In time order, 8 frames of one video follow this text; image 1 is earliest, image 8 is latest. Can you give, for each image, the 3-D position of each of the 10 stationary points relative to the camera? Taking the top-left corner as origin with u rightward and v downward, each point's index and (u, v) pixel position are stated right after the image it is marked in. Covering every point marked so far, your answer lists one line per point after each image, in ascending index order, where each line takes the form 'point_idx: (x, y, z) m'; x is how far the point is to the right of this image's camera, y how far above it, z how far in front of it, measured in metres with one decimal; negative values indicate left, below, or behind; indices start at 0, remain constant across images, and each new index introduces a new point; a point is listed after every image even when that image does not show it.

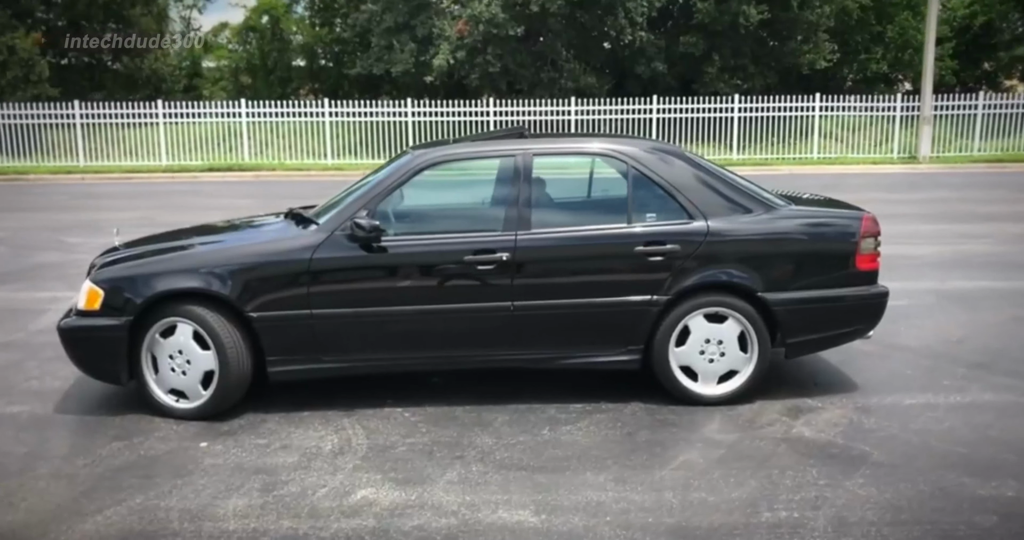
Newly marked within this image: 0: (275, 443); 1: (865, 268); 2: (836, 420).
0: (-1.3, -0.9, +4.8) m
1: (+2.1, 0.0, +5.4) m
2: (+1.8, -0.8, +5.1) m
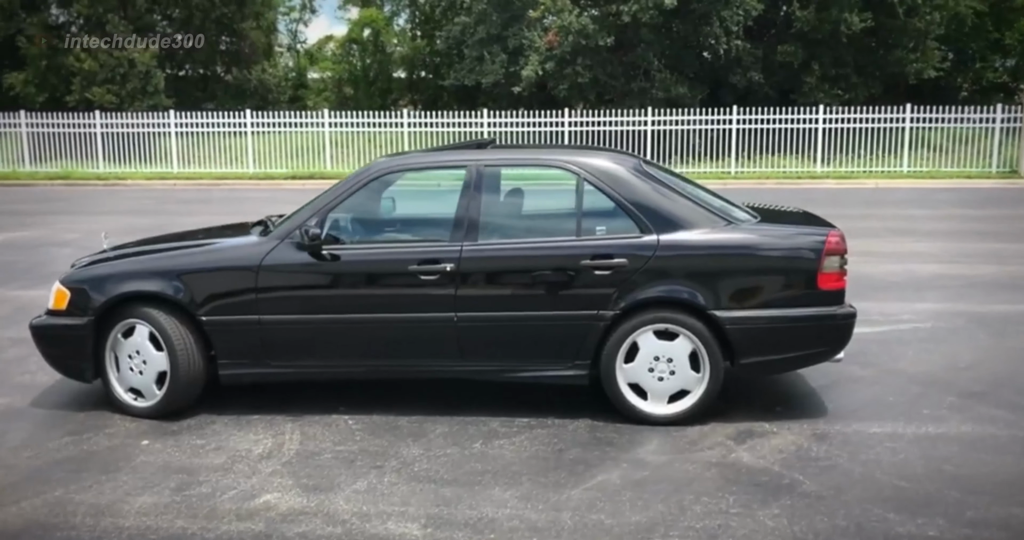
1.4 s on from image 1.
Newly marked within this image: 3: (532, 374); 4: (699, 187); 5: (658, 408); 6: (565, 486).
0: (-1.7, -1.0, +4.9) m
1: (+1.8, -0.1, +5.2) m
2: (+1.5, -0.9, +4.8) m
3: (+0.1, -0.6, +5.3) m
4: (+1.2, +0.5, +5.8) m
5: (+0.8, -0.8, +5.2) m
6: (+0.2, -1.0, +4.4) m
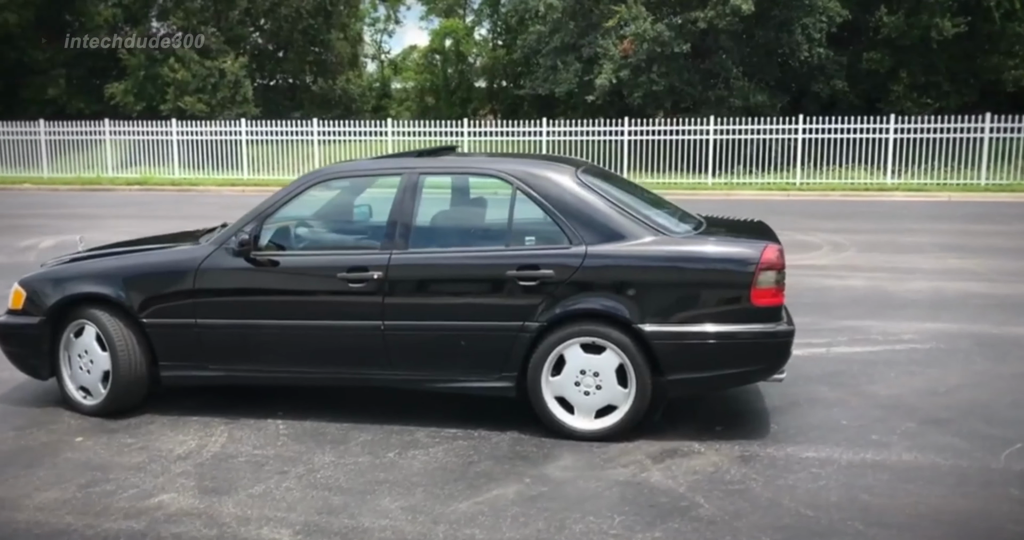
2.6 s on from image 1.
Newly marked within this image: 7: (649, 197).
0: (-2.1, -1.0, +5.1) m
1: (+1.4, -0.2, +4.9) m
2: (+1.0, -1.0, +4.7) m
3: (-0.3, -0.7, +5.2) m
4: (+0.8, +0.4, +5.6) m
5: (+0.4, -0.9, +5.1) m
6: (-0.3, -1.1, +4.3) m
7: (+0.8, +0.4, +5.8) m
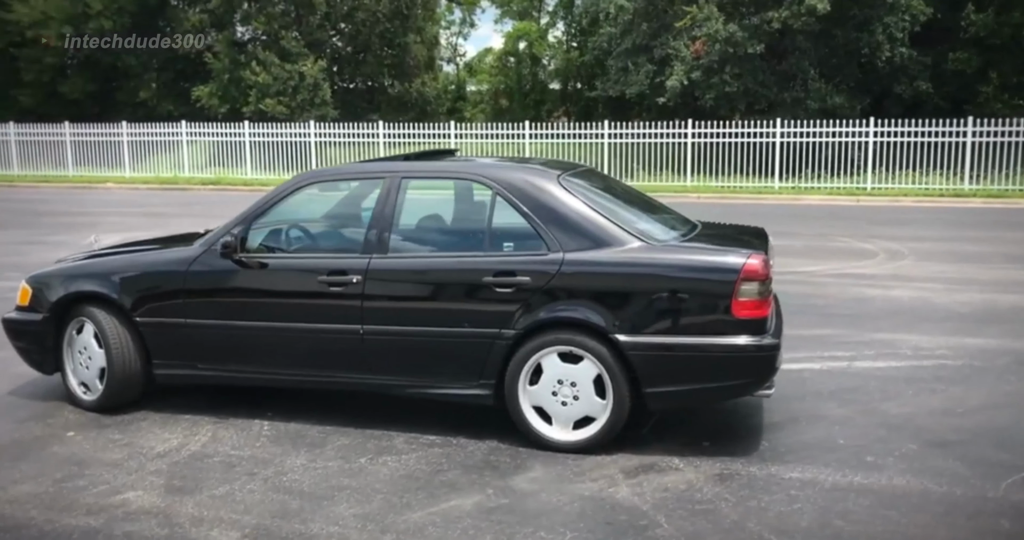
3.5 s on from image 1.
0: (-2.2, -1.0, +5.2) m
1: (+1.2, -0.2, +4.7) m
2: (+0.8, -1.1, +4.5) m
3: (-0.4, -0.7, +5.2) m
4: (+0.7, +0.4, +5.5) m
5: (+0.3, -0.9, +4.9) m
6: (-0.5, -1.1, +4.2) m
7: (+0.8, +0.4, +5.7) m
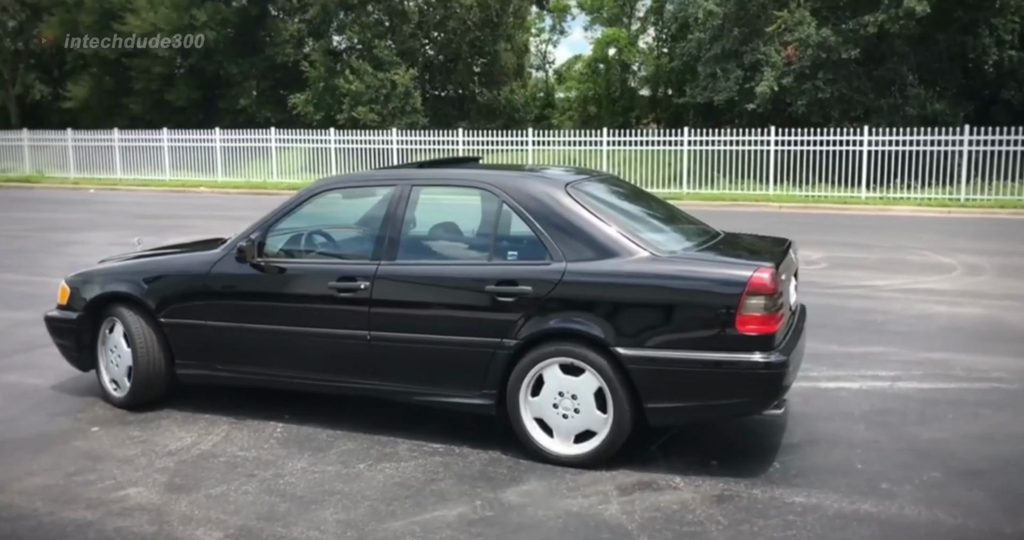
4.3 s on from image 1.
0: (-2.2, -1.0, +5.3) m
1: (+1.2, -0.3, +4.6) m
2: (+0.7, -1.1, +4.4) m
3: (-0.4, -0.7, +5.2) m
4: (+0.8, +0.3, +5.3) m
5: (+0.3, -1.0, +4.9) m
6: (-0.6, -1.2, +4.2) m
7: (+0.9, +0.3, +5.6) m
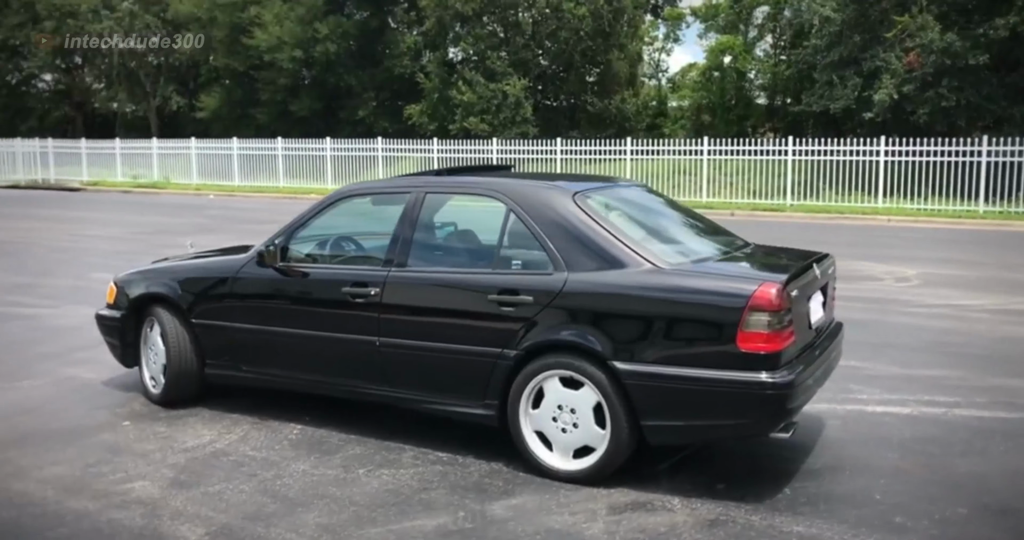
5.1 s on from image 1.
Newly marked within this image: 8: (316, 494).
0: (-2.1, -1.0, +5.5) m
1: (+1.2, -0.4, +4.3) m
2: (+0.7, -1.2, +4.2) m
3: (-0.3, -0.8, +5.1) m
4: (+0.9, +0.2, +5.2) m
5: (+0.3, -1.0, +4.7) m
6: (-0.6, -1.2, +4.2) m
7: (+1.0, +0.2, +5.4) m
8: (-1.0, -1.1, +4.6) m
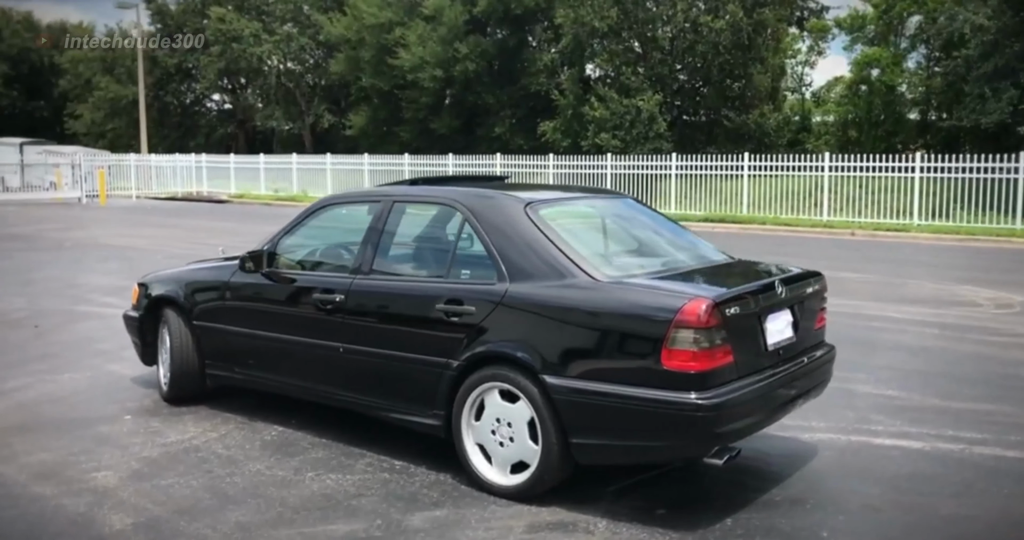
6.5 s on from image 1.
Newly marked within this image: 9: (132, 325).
0: (-2.3, -1.0, +5.8) m
1: (+0.8, -0.4, +4.1) m
2: (+0.2, -1.2, +4.0) m
3: (-0.6, -0.8, +5.1) m
4: (+0.7, +0.2, +5.0) m
5: (-0.1, -1.1, +4.6) m
6: (-1.0, -1.2, +4.3) m
7: (+0.7, +0.1, +5.2) m
8: (-1.3, -1.2, +4.7) m
9: (-2.8, -0.4, +6.7) m
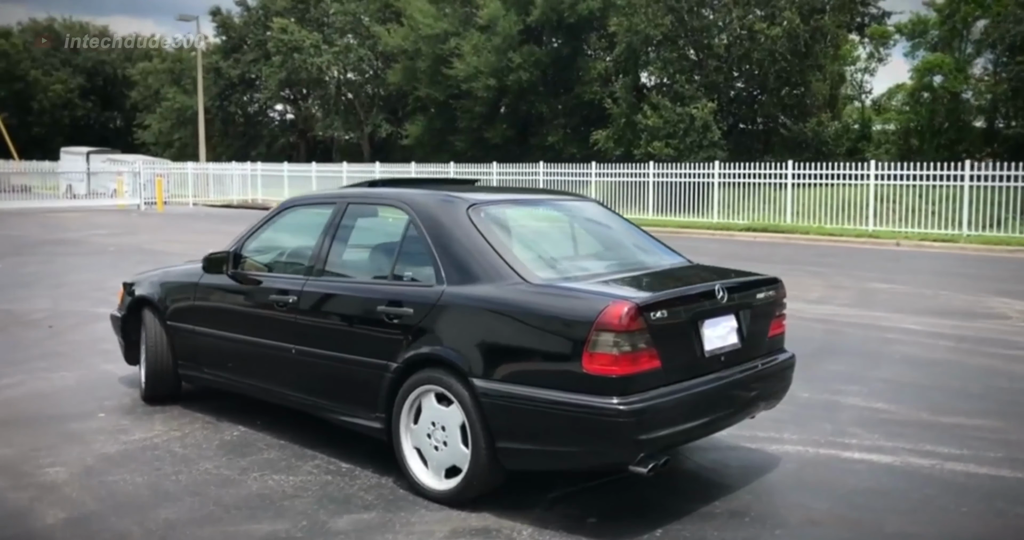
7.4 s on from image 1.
0: (-2.5, -1.0, +5.9) m
1: (+0.4, -0.5, +4.0) m
2: (-0.1, -1.2, +4.0) m
3: (-0.9, -0.8, +5.1) m
4: (+0.3, +0.1, +4.9) m
5: (-0.4, -1.1, +4.6) m
6: (-1.4, -1.2, +4.3) m
7: (+0.5, +0.1, +5.1) m
8: (-1.7, -1.2, +4.7) m
9: (-3.0, -0.4, +6.9) m
